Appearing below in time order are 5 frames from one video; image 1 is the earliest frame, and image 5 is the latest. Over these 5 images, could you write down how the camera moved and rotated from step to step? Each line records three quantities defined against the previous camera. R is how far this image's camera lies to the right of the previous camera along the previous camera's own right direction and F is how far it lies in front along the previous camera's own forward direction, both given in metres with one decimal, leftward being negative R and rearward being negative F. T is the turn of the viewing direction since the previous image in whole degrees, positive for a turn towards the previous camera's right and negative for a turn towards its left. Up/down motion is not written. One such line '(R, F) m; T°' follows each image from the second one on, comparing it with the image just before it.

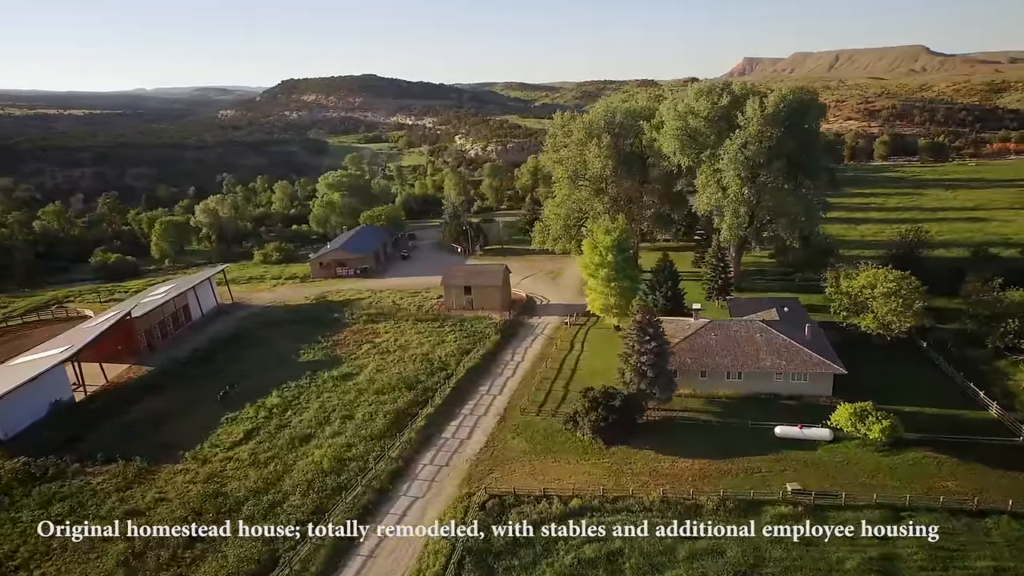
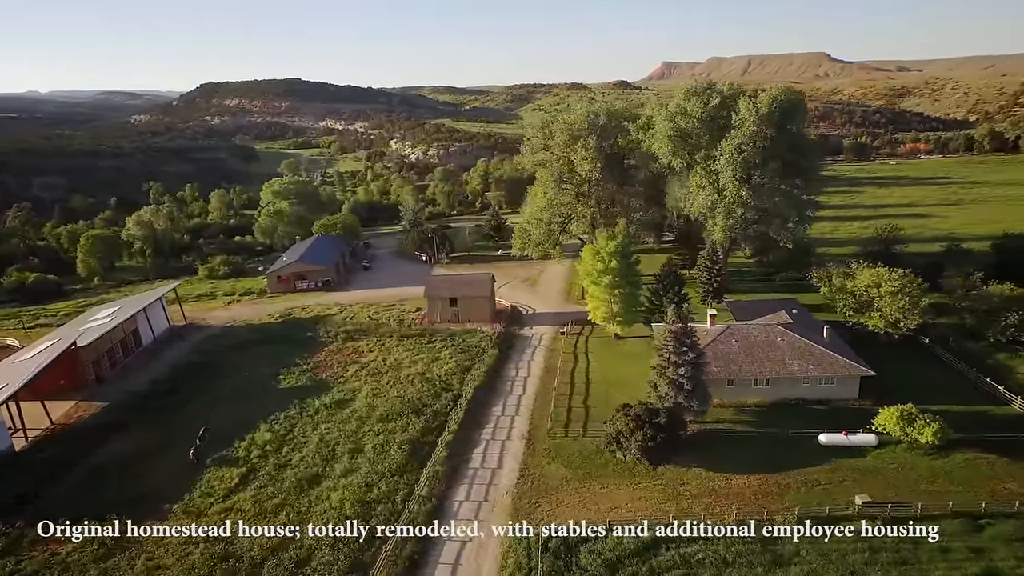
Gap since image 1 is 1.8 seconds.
(-4.0, +2.4) m; +6°
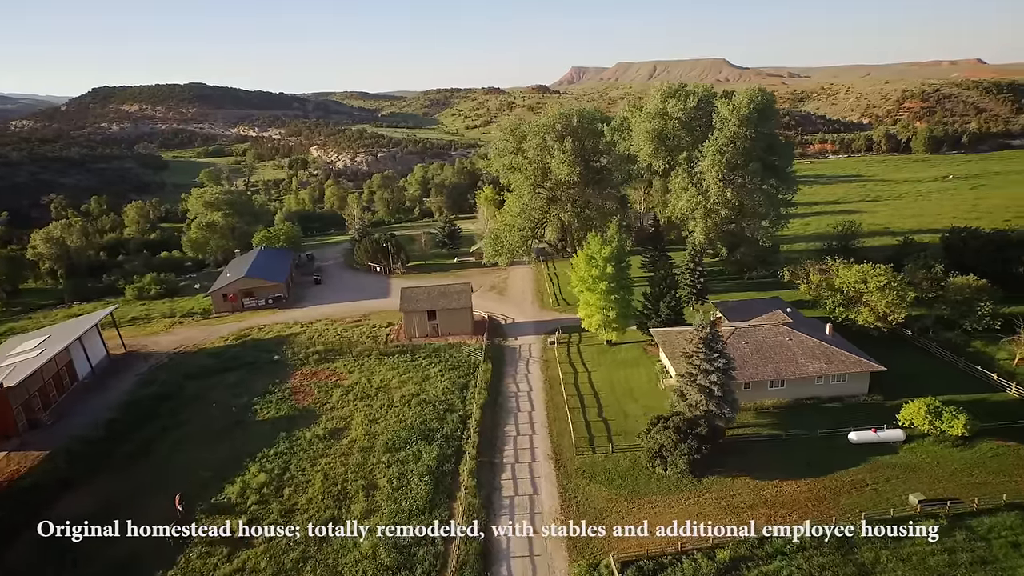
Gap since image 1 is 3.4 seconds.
(-4.1, +2.0) m; +7°
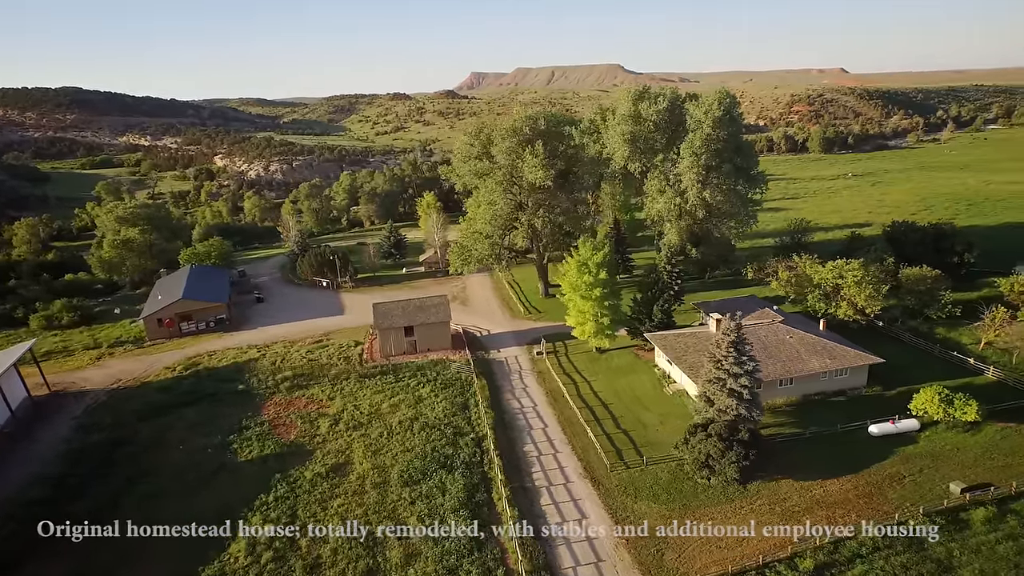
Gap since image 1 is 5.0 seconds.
(-4.5, +1.9) m; +8°
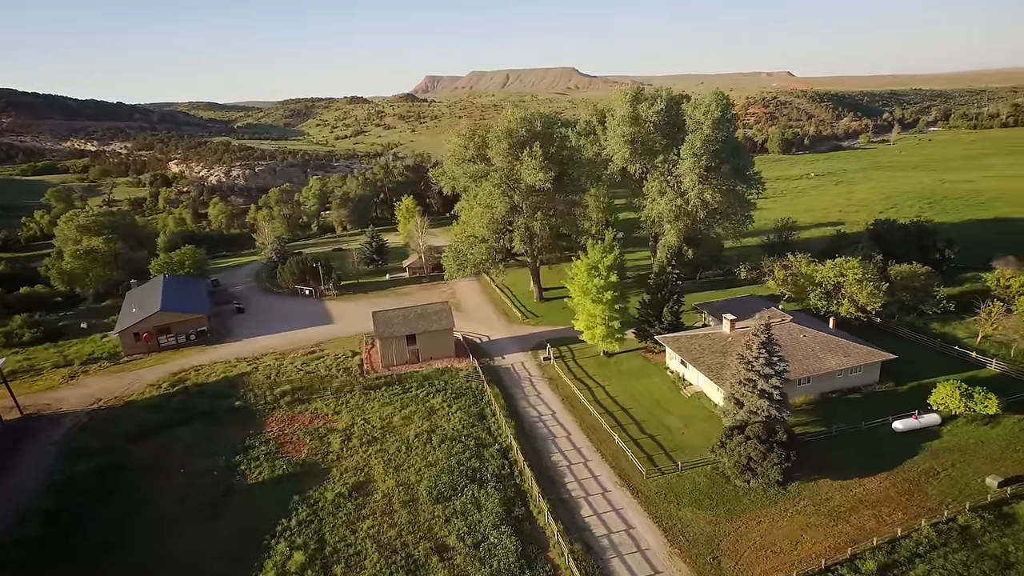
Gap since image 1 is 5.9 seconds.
(-2.8, +0.9) m; +4°
